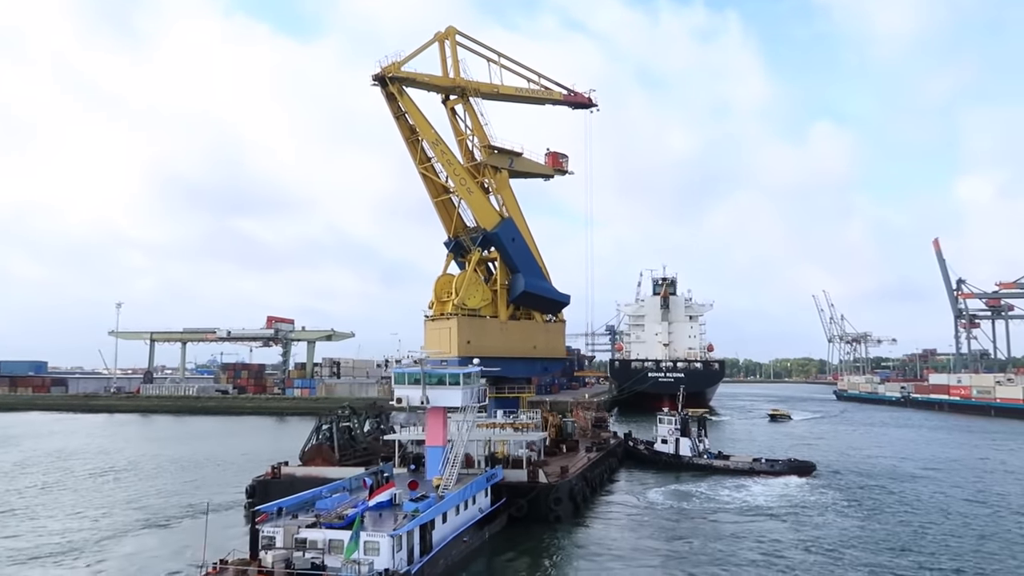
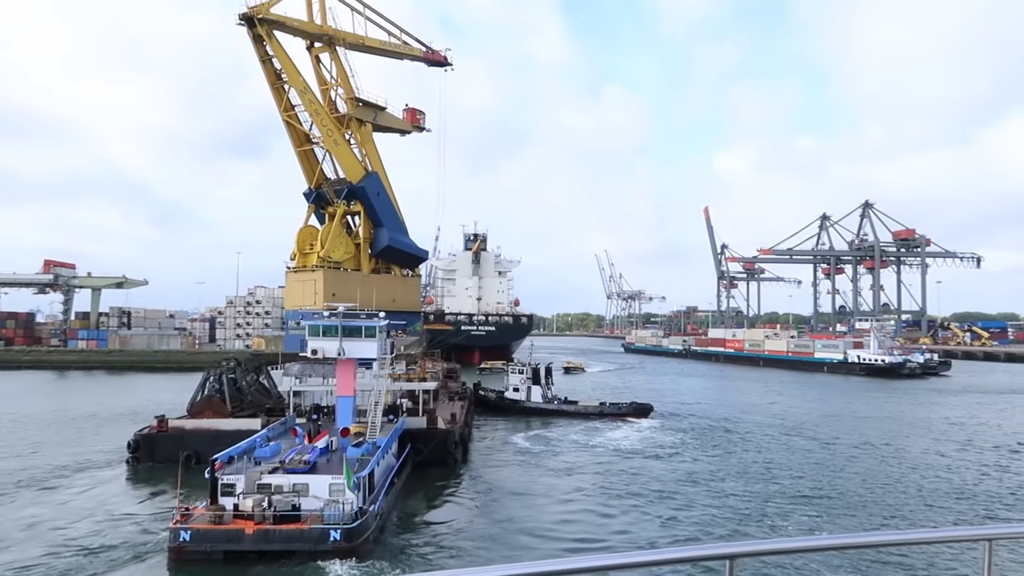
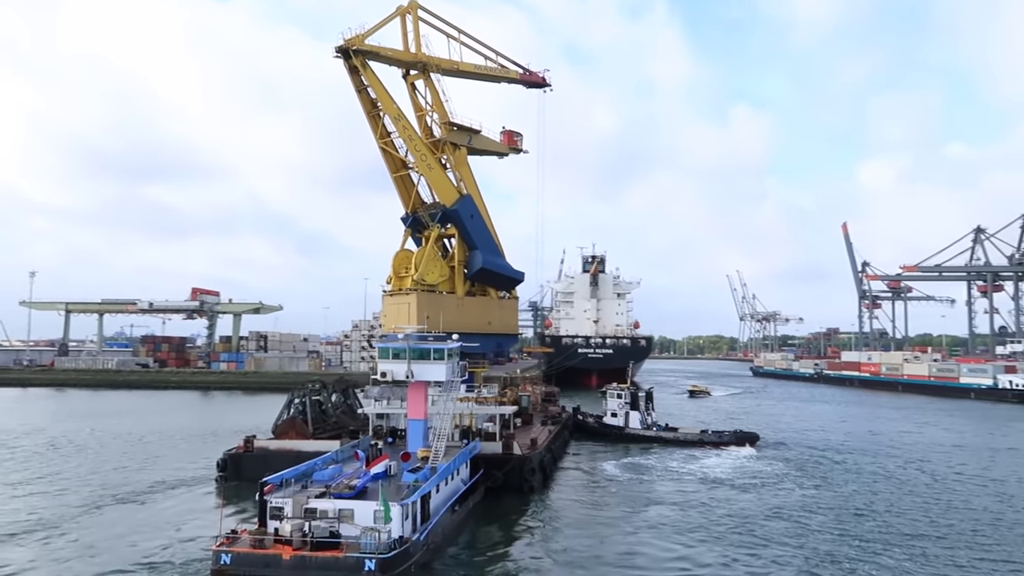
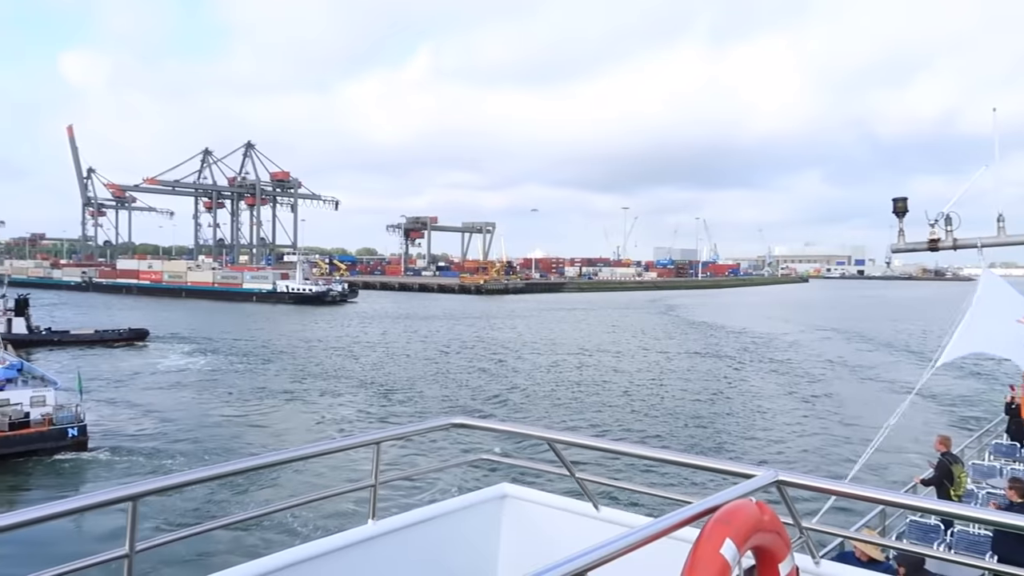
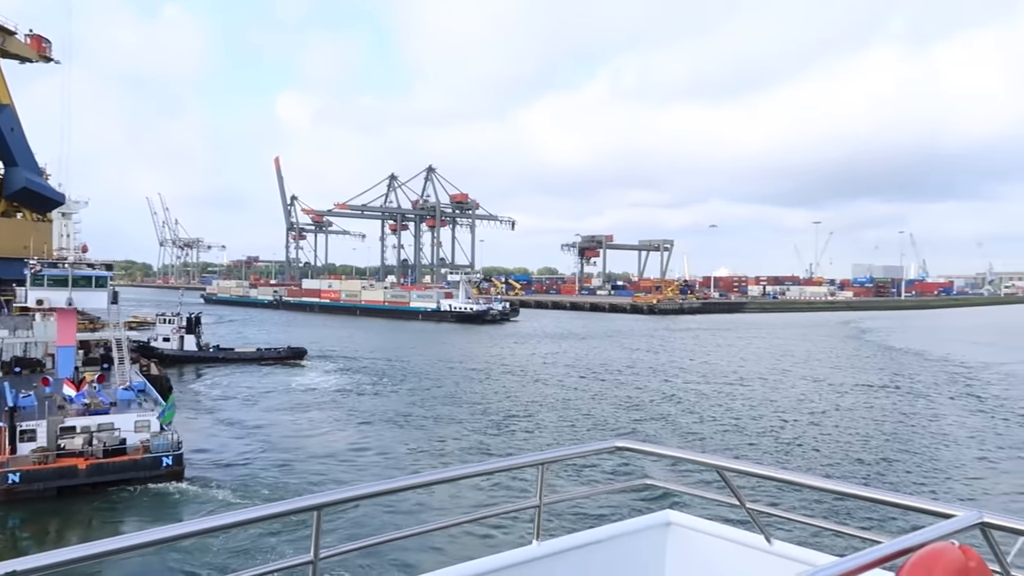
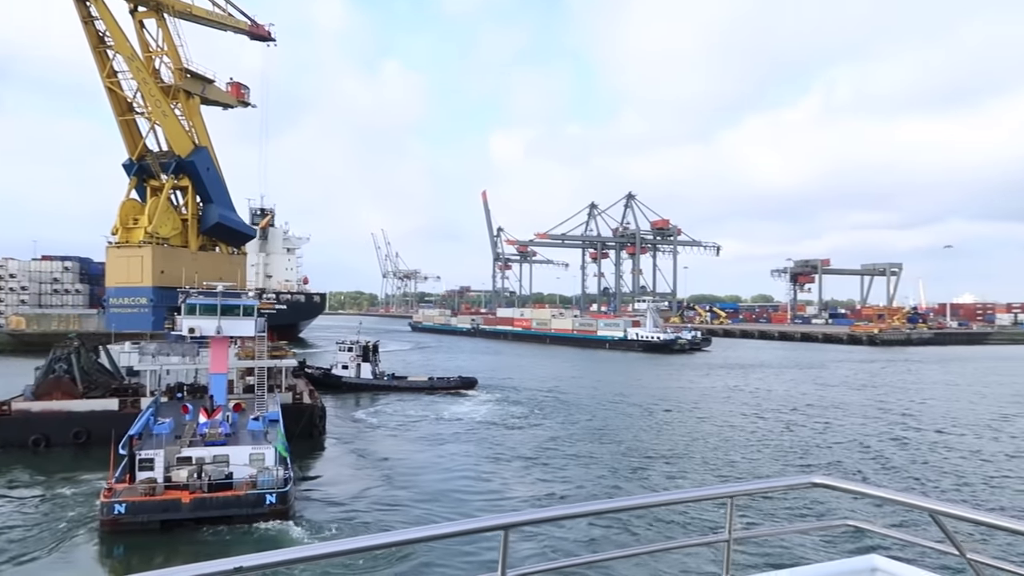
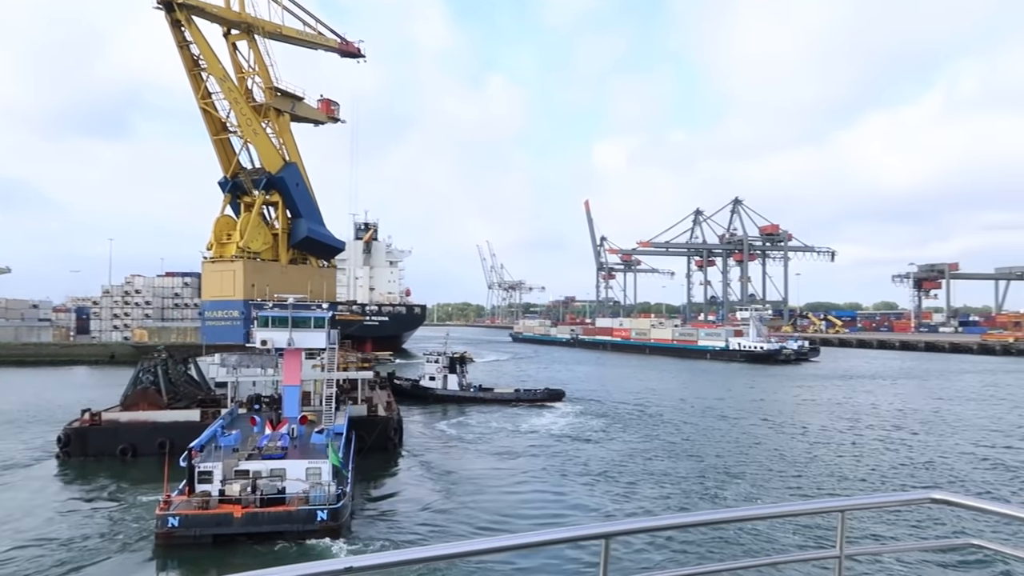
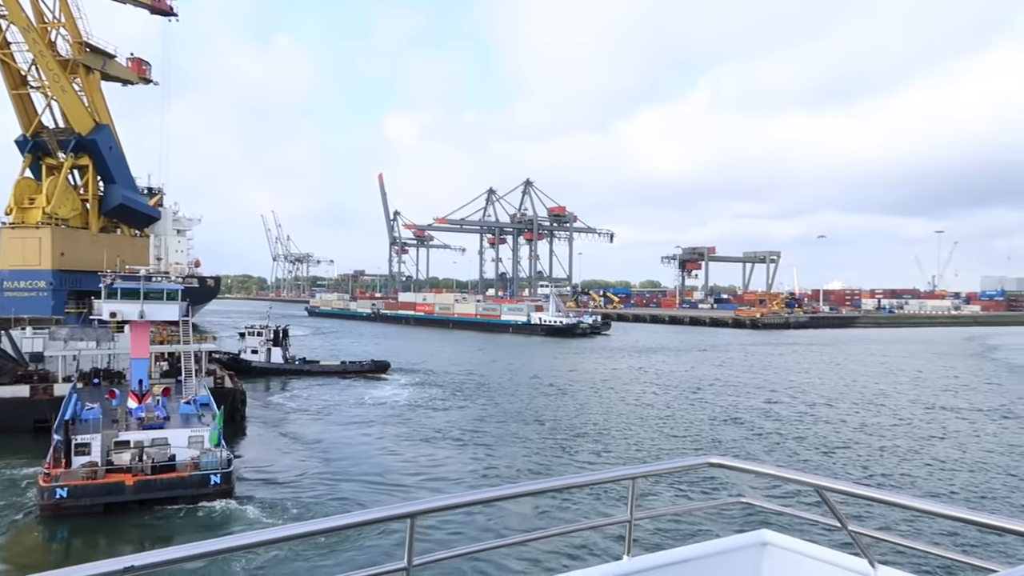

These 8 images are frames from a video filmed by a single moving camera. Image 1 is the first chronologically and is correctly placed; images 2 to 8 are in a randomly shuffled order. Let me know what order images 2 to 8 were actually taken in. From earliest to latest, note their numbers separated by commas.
3, 2, 7, 6, 8, 5, 4
